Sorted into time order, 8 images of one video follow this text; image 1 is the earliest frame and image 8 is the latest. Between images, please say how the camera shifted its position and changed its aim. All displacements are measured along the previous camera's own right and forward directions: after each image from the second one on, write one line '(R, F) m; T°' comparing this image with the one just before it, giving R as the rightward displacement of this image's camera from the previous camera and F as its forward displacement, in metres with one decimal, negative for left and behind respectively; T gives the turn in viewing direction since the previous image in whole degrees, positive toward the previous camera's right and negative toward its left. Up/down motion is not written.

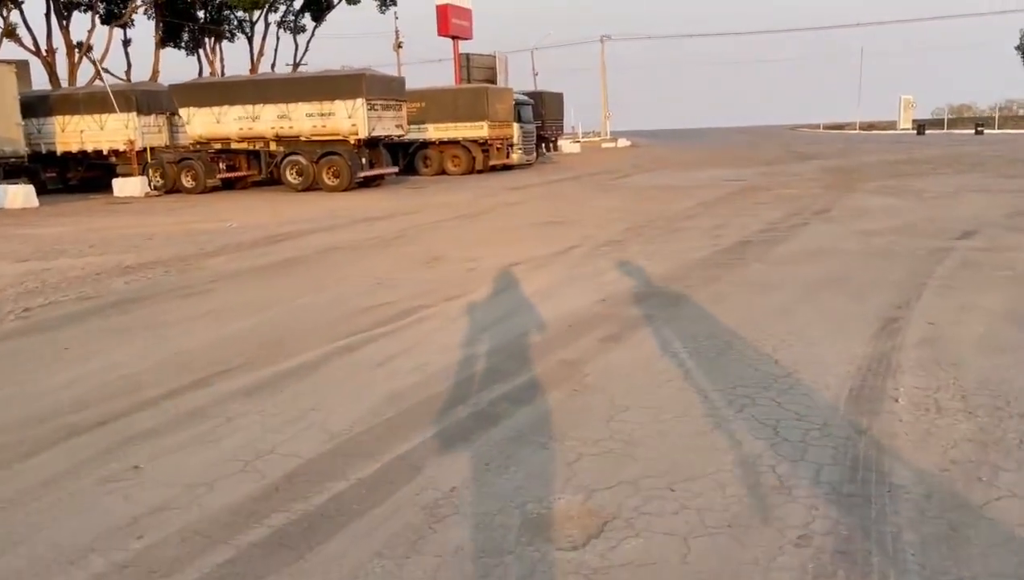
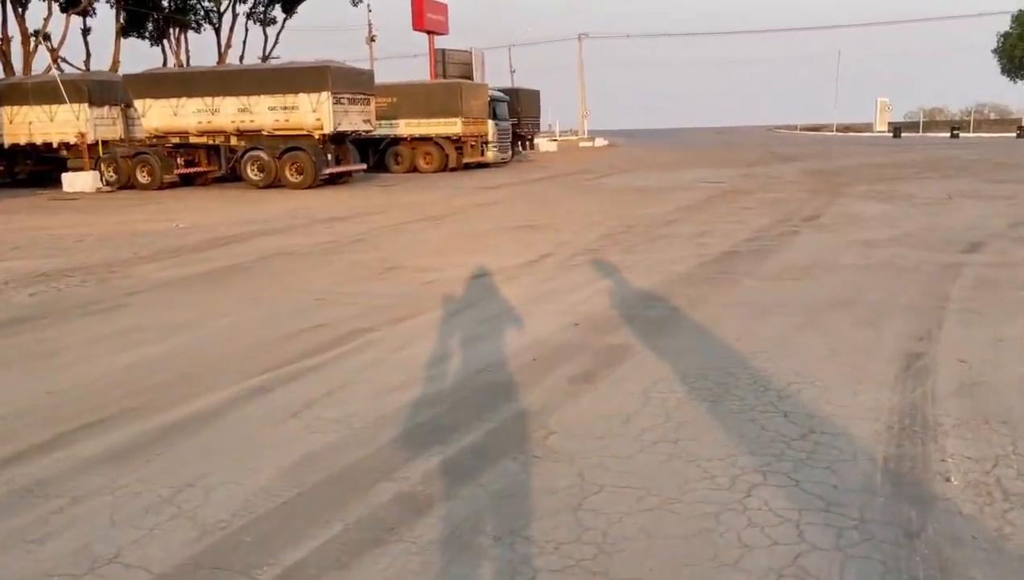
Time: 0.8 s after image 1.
(+0.2, +1.4) m; +2°
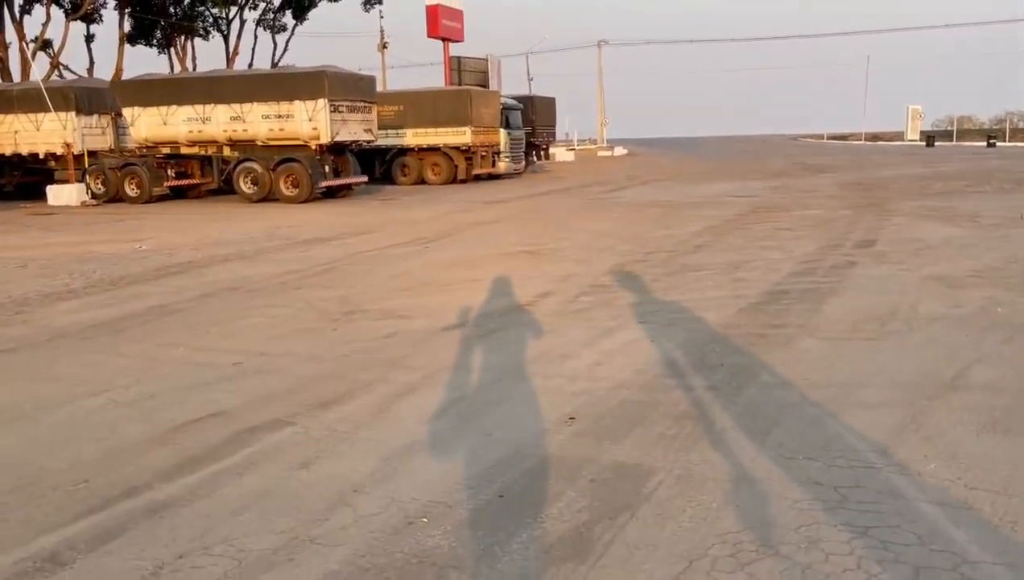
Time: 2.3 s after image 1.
(+0.4, +2.4) m; -1°
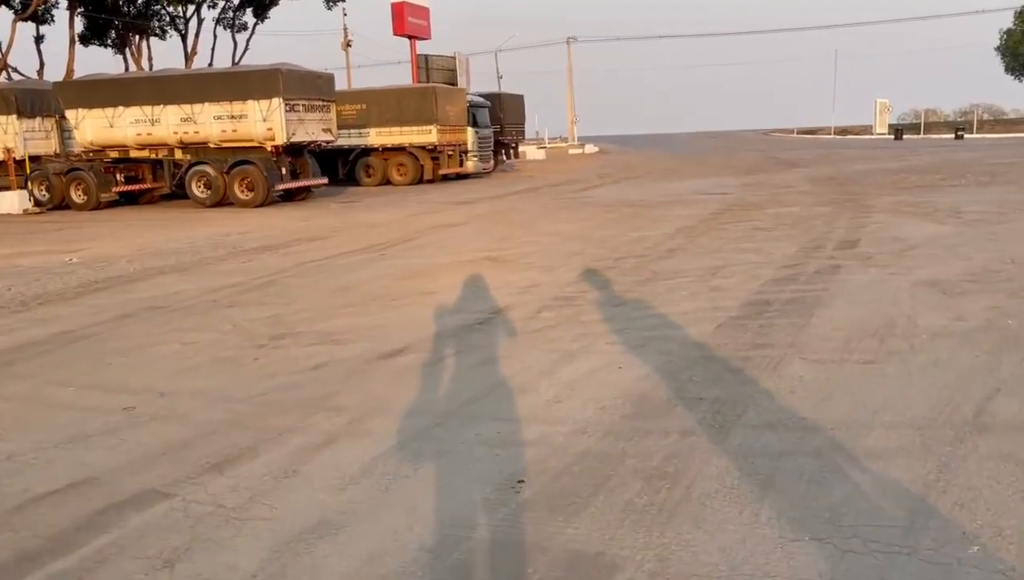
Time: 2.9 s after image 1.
(+0.3, +1.1) m; +2°
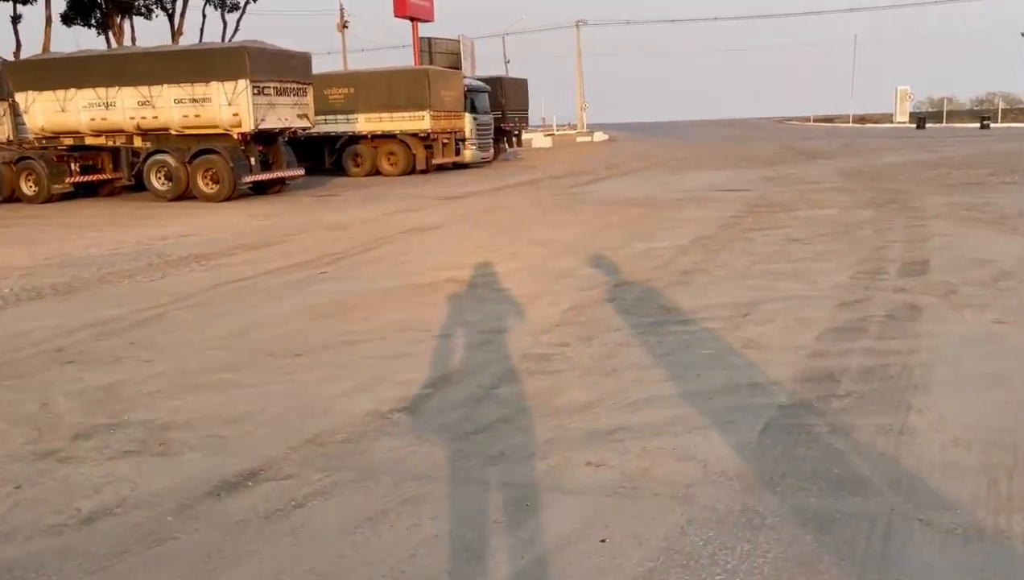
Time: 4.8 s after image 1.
(+0.5, +3.0) m; -1°
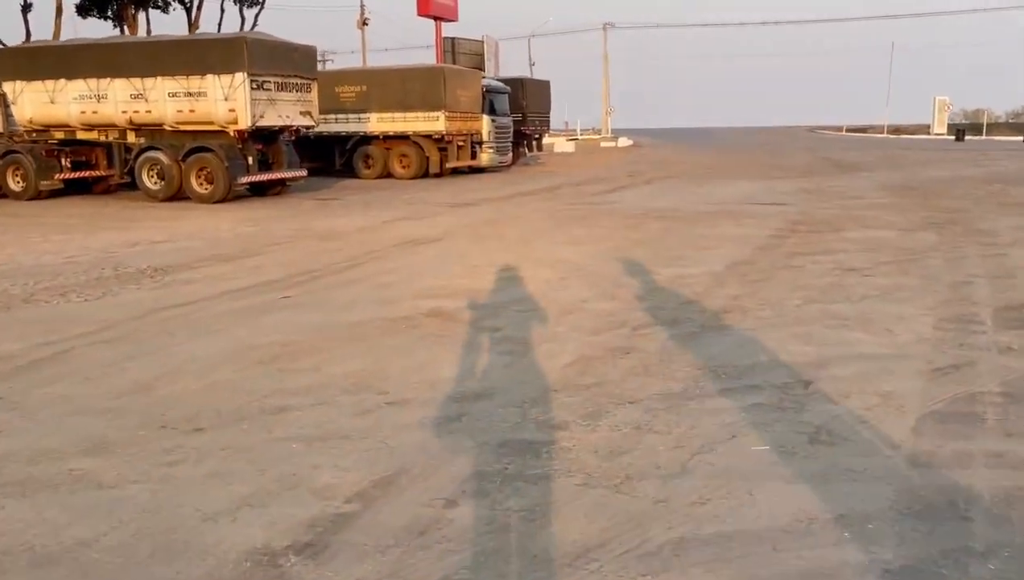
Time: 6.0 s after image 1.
(+0.3, +2.0) m; -2°
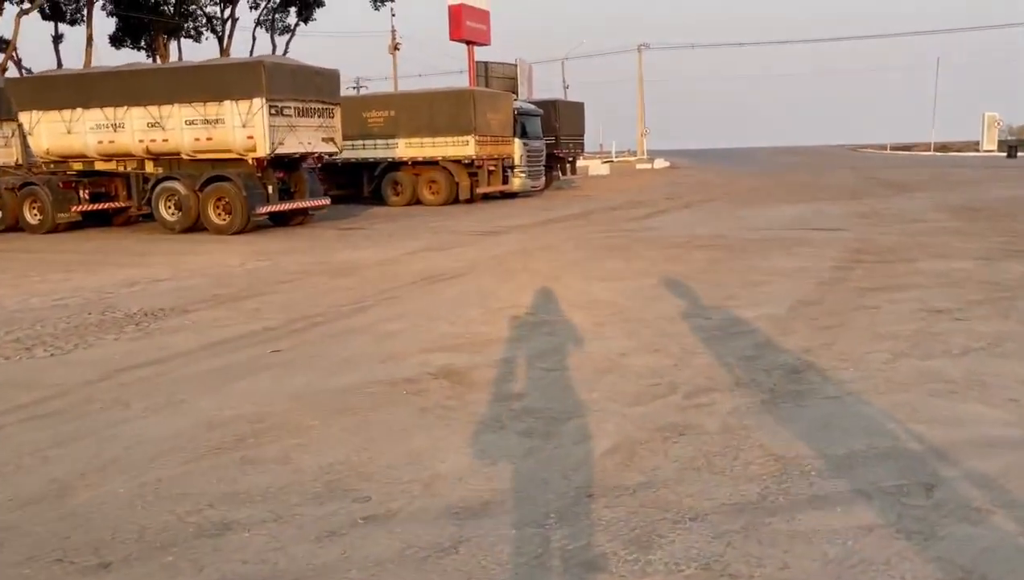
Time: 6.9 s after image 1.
(+0.1, +1.5) m; -3°
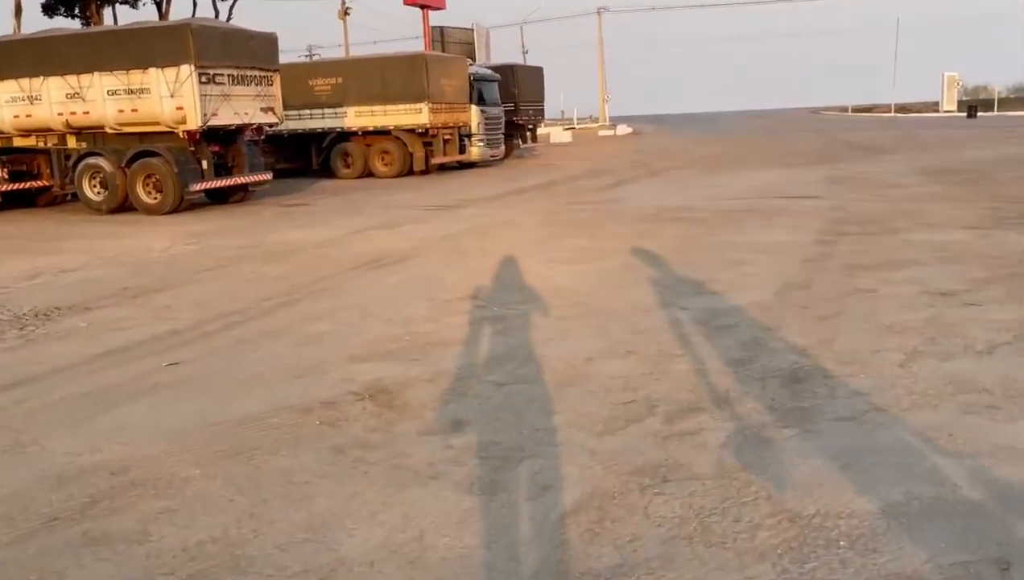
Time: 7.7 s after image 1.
(+0.2, +1.3) m; +2°
